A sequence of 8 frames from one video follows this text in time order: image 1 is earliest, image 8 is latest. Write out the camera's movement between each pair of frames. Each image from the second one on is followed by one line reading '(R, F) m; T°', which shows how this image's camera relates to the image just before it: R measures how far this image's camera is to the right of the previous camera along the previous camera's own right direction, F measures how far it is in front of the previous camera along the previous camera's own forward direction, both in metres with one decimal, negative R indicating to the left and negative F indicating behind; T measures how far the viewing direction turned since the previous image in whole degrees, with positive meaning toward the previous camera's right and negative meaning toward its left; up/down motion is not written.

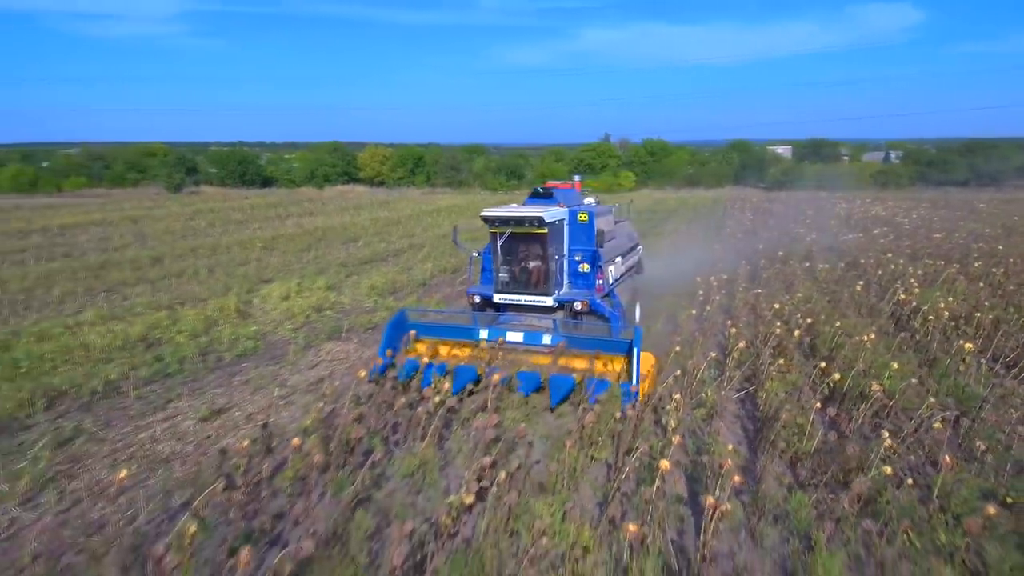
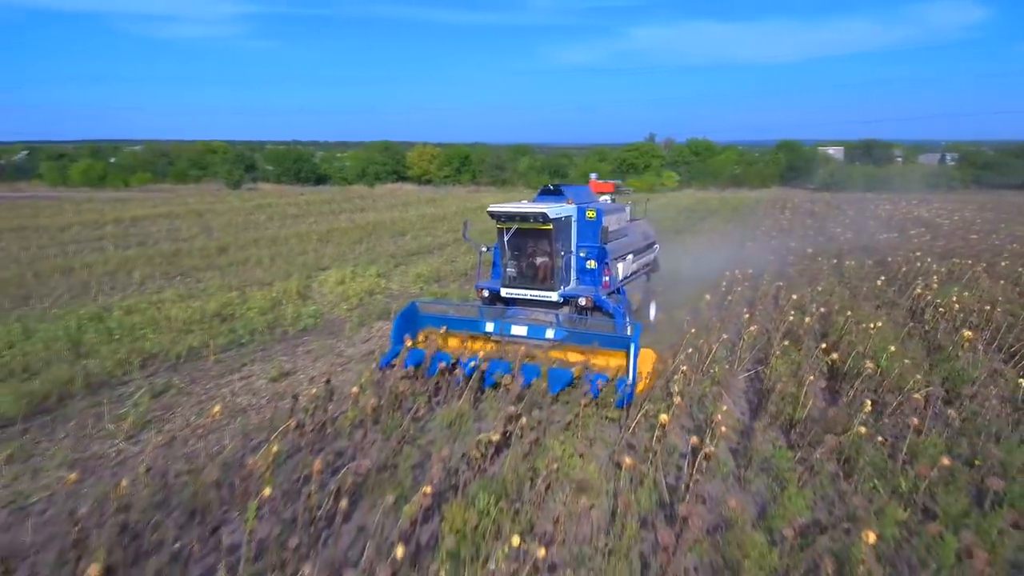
(+0.2, -1.0) m; -4°
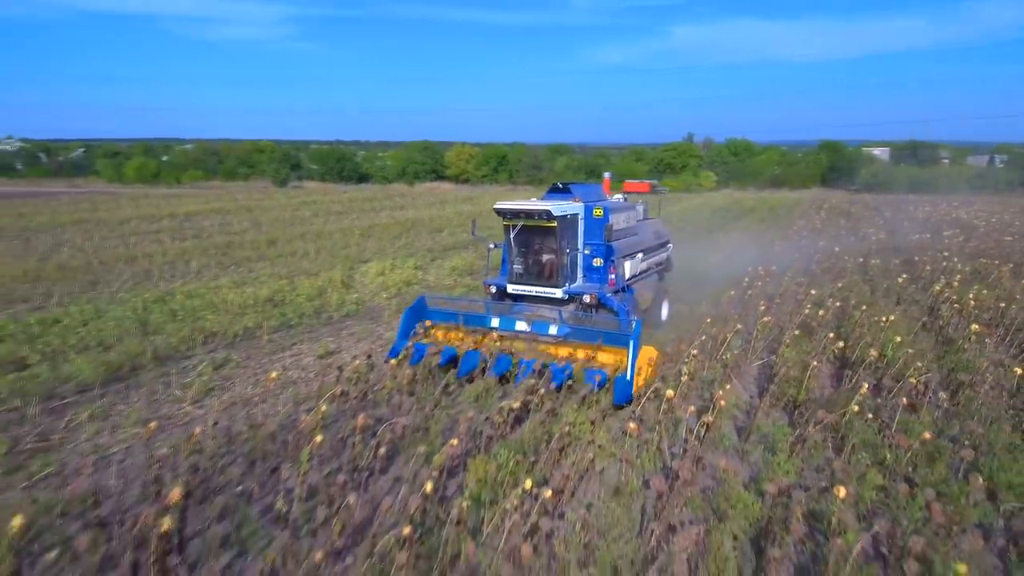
(+0.2, -0.7) m; -3°
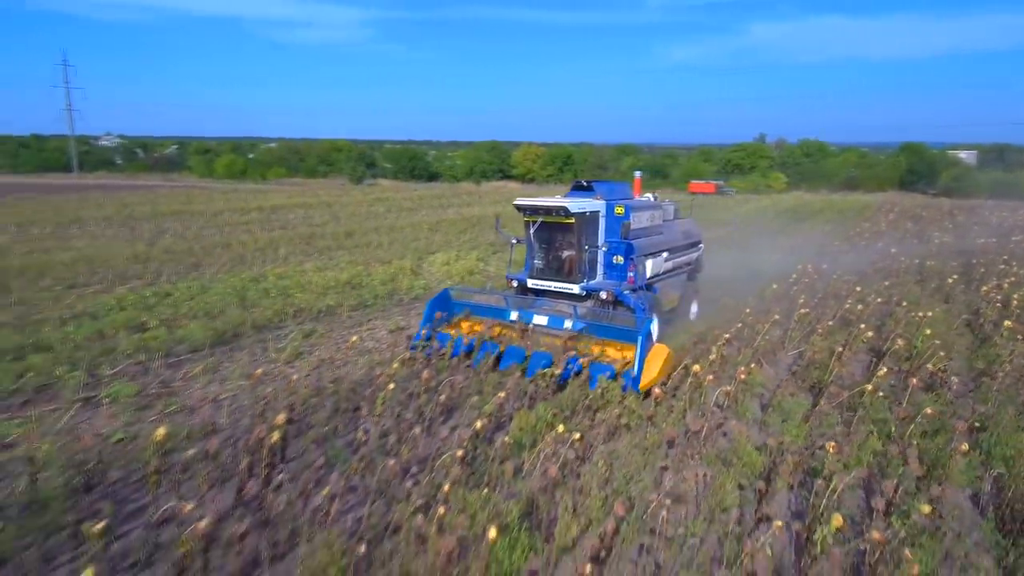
(+0.2, -1.0) m; -5°
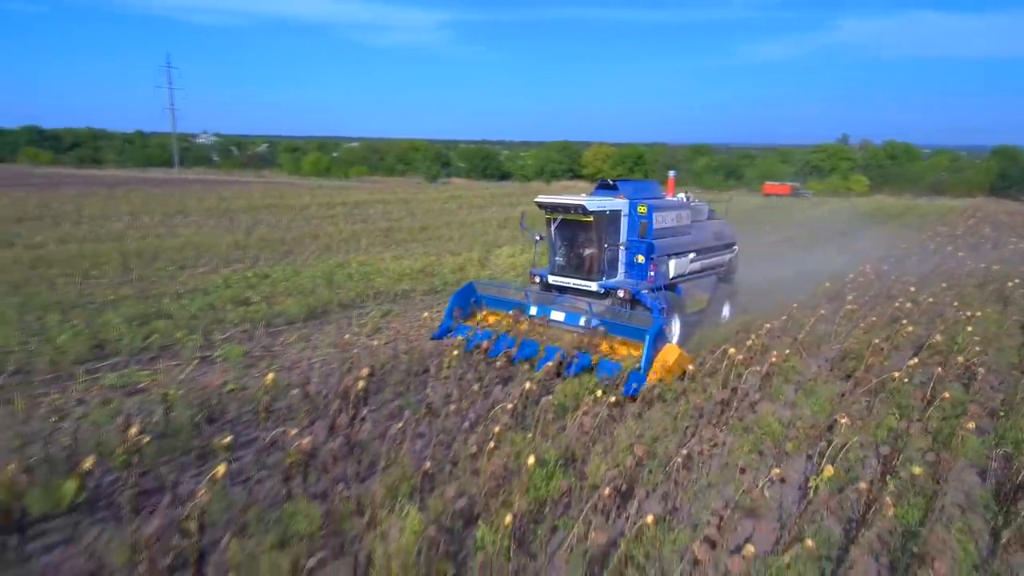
(+0.2, -1.0) m; -6°
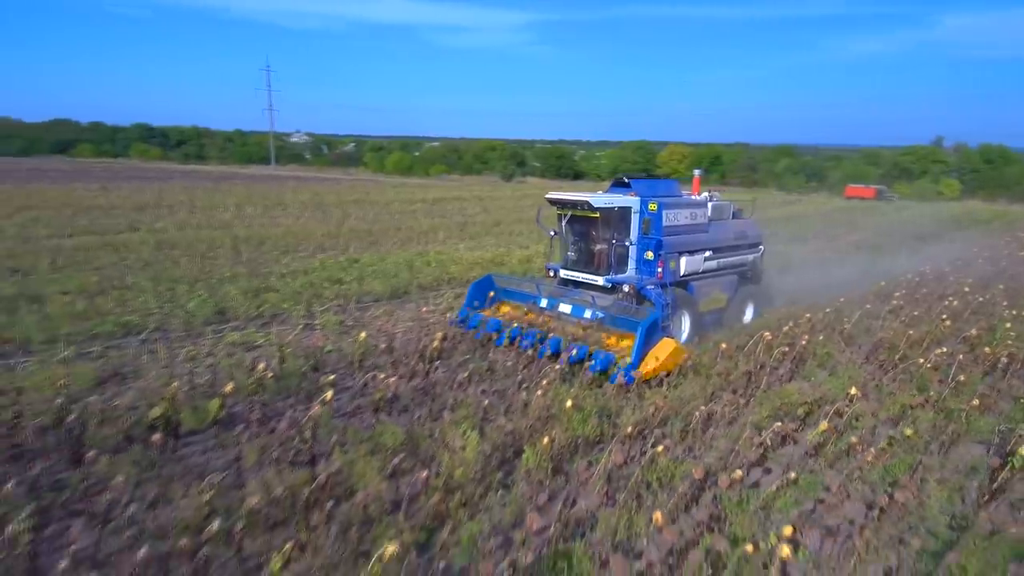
(+0.3, -1.2) m; -6°
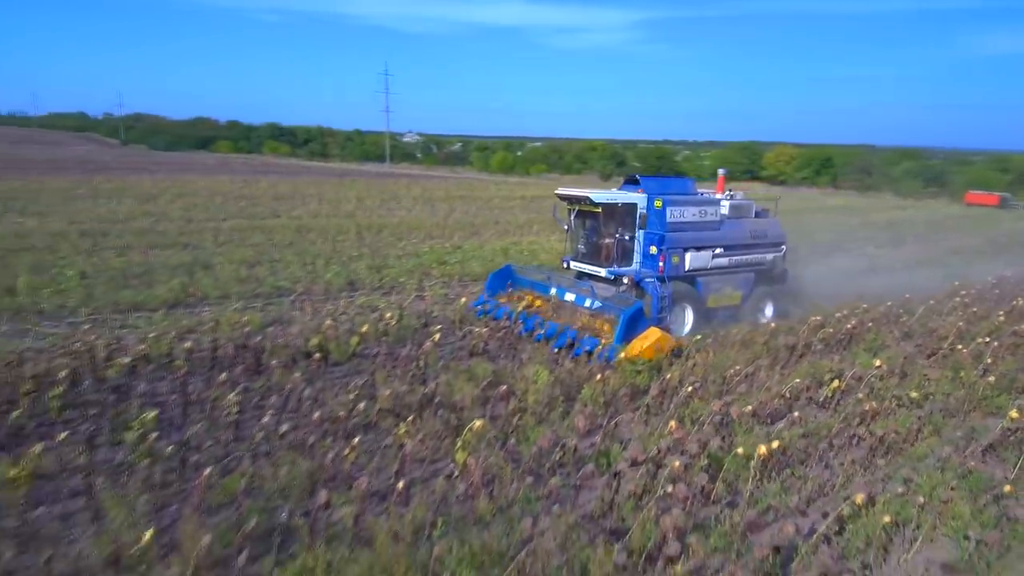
(+0.4, -1.7) m; -8°
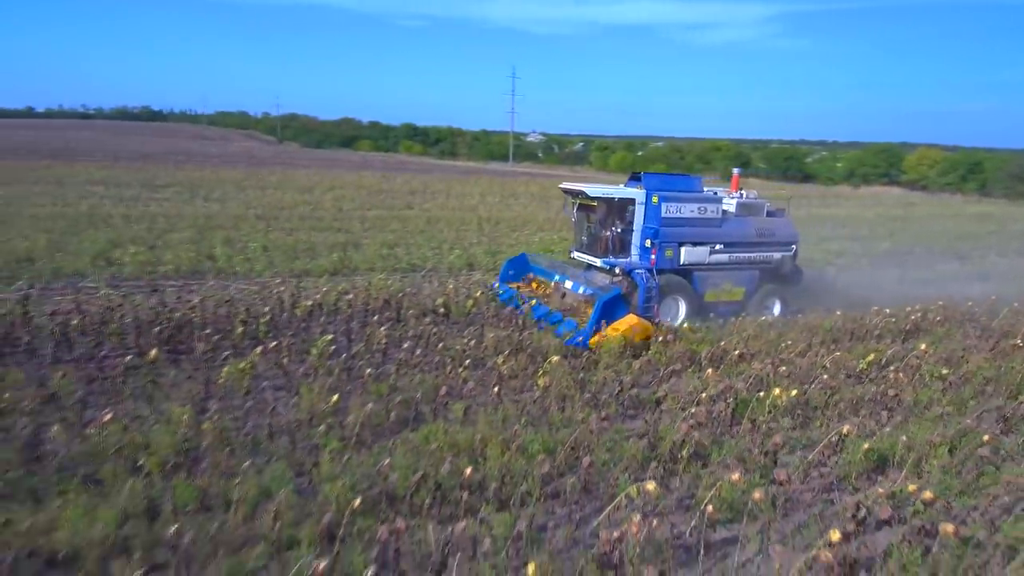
(+0.5, -1.9) m; -10°
